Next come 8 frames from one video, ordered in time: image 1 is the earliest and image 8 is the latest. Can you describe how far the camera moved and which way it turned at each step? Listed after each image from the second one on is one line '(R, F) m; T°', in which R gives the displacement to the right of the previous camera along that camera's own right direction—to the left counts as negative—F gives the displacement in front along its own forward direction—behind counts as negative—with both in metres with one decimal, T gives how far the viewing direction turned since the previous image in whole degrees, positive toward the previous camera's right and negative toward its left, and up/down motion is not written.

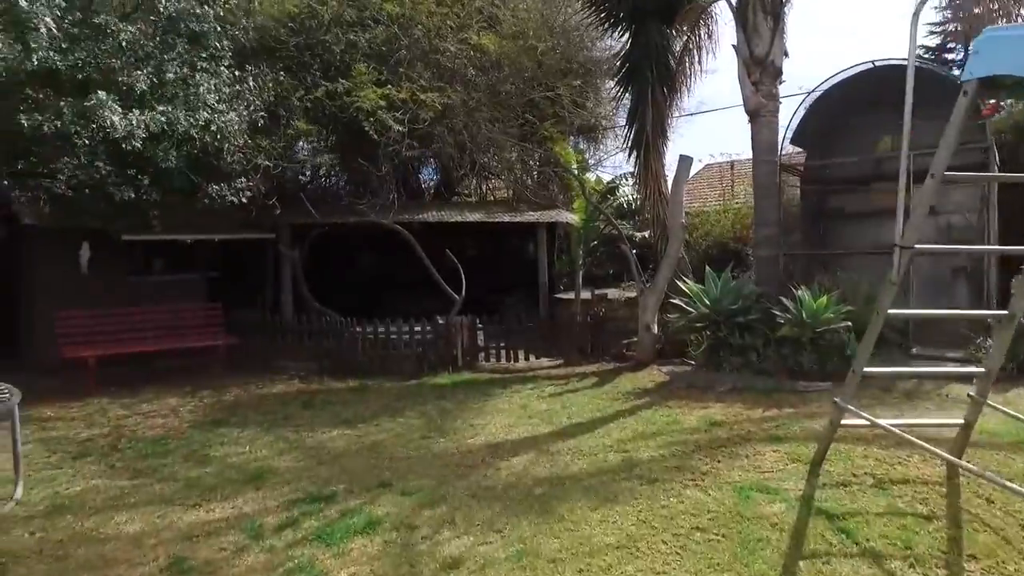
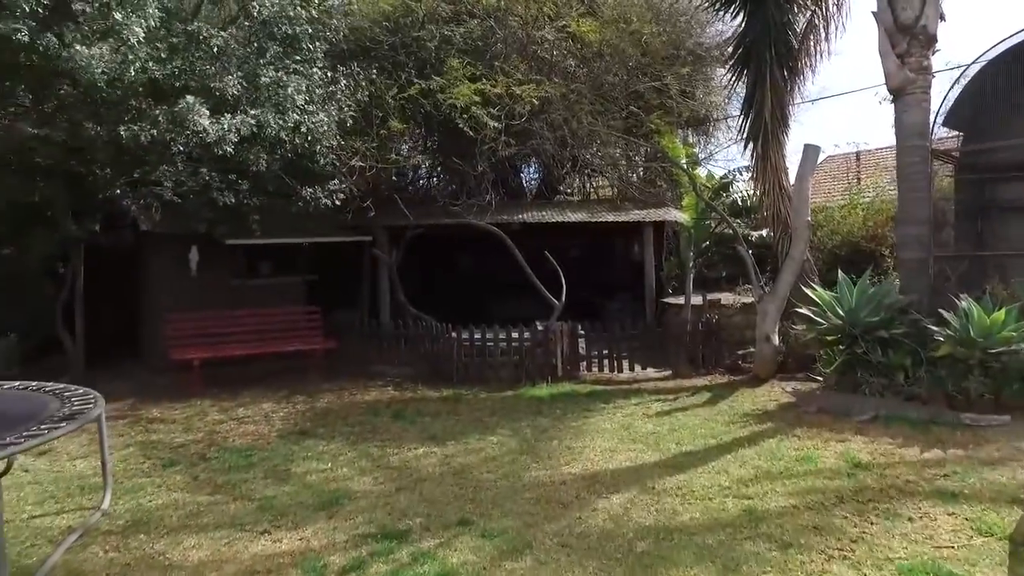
(0.0, +0.5) m; -9°
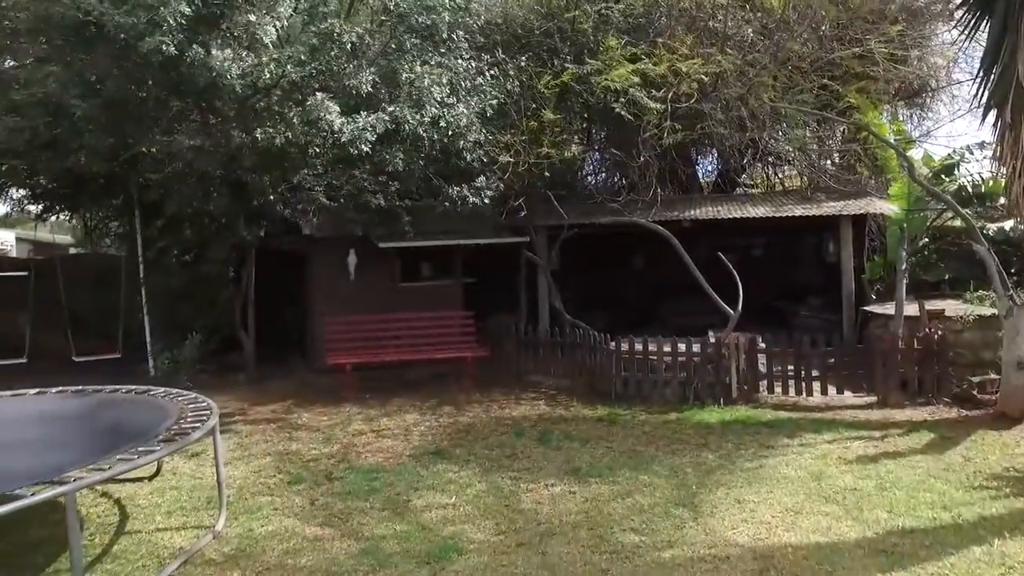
(+0.2, +0.9) m; -15°
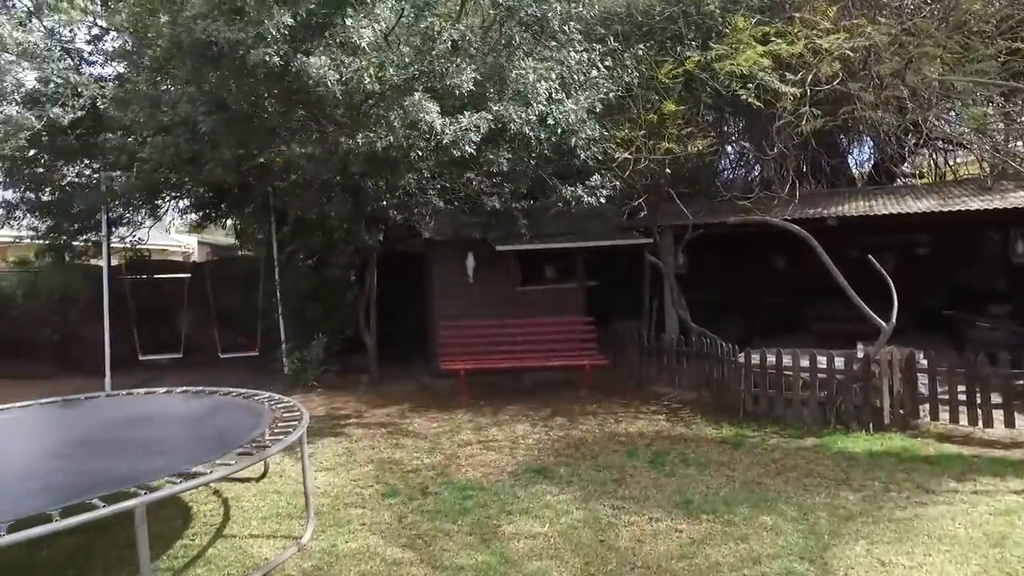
(+0.2, +0.4) m; -12°
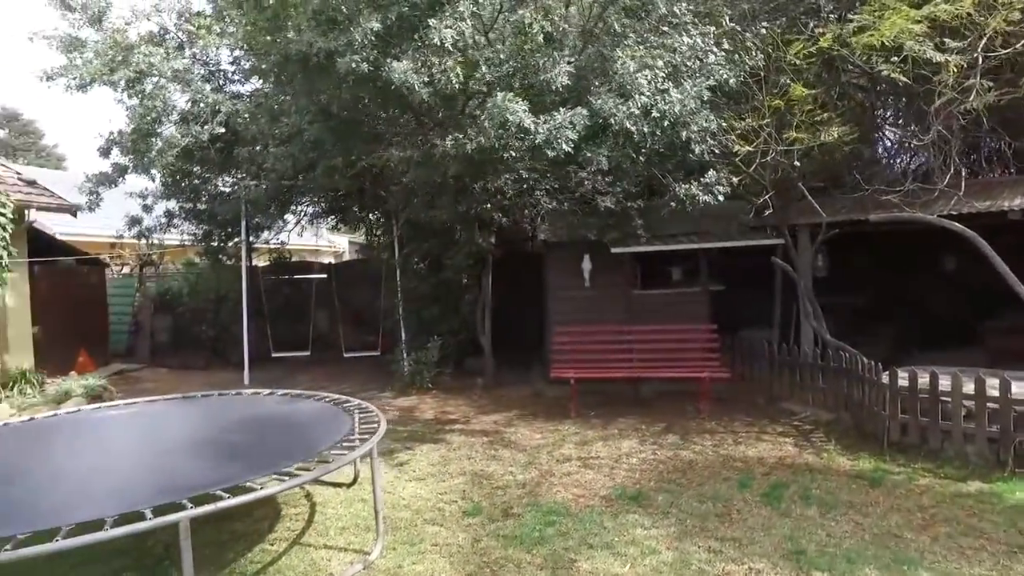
(+0.4, +0.4) m; -12°
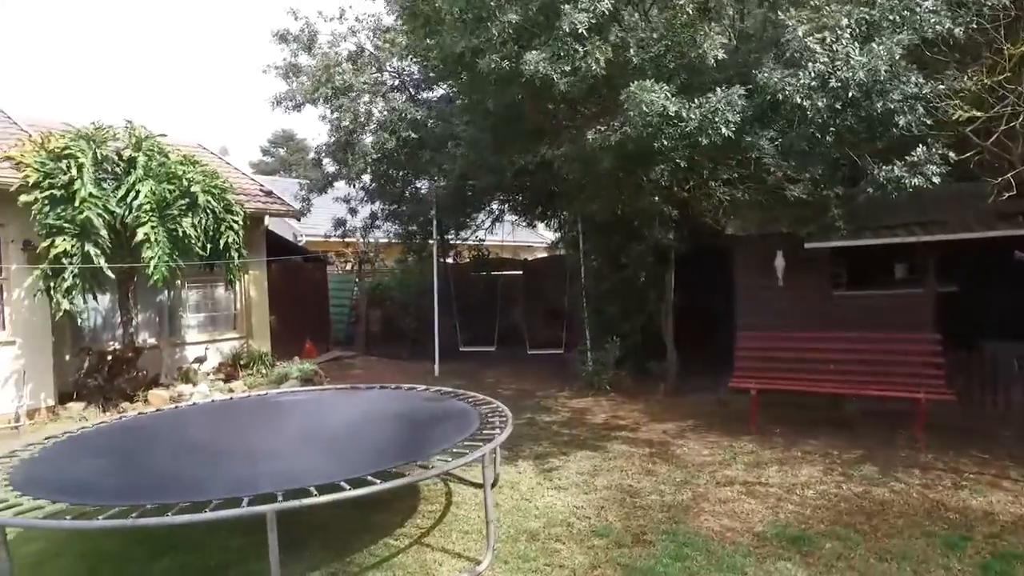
(+0.6, +0.4) m; -19°
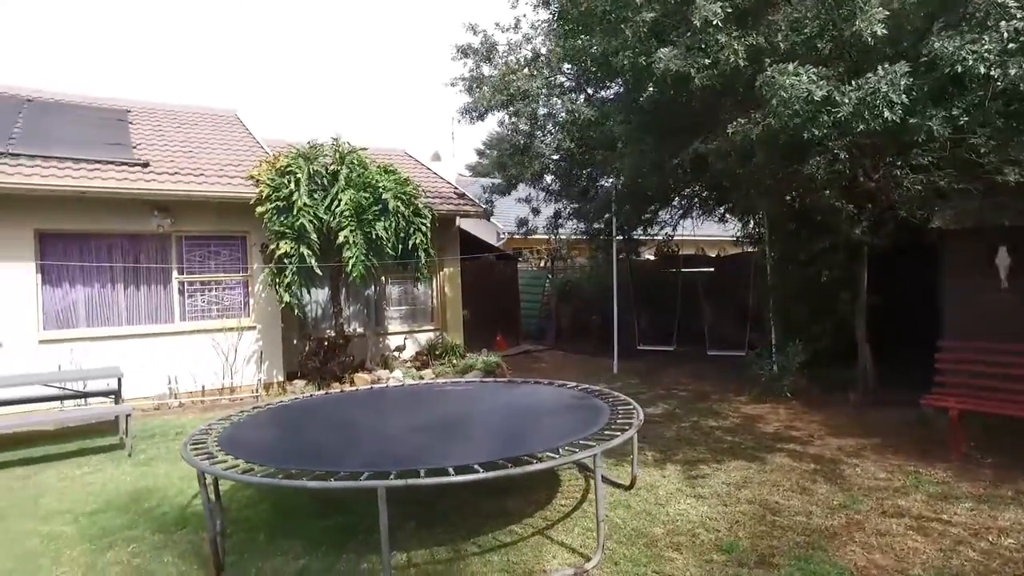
(+0.6, 0.0) m; -19°
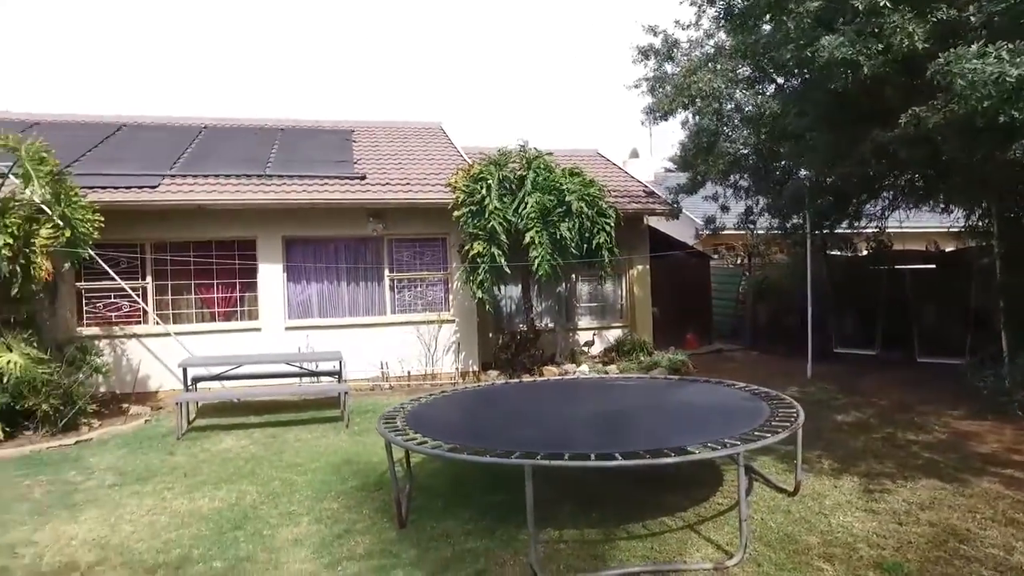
(+0.4, -0.2) m; -18°
